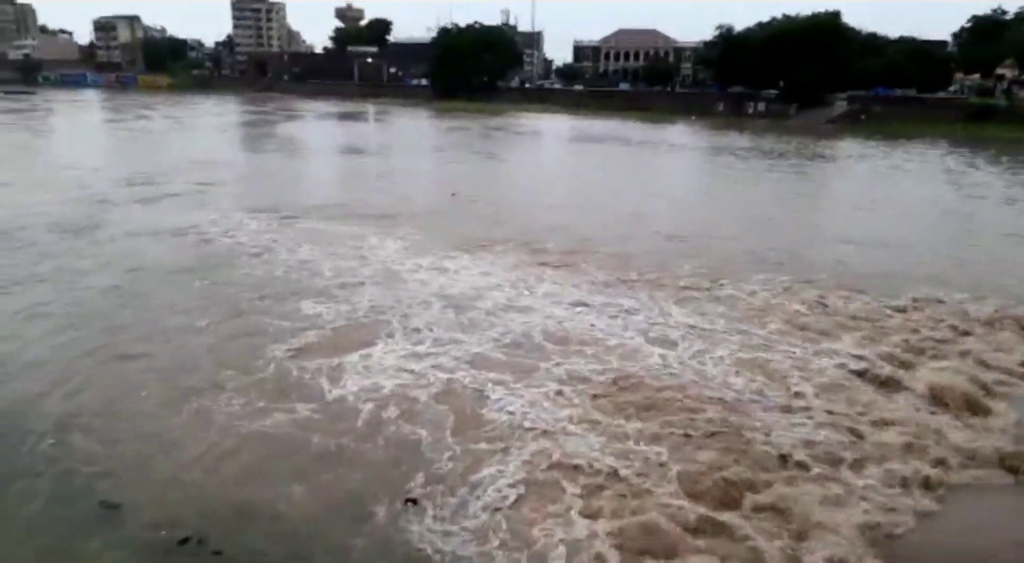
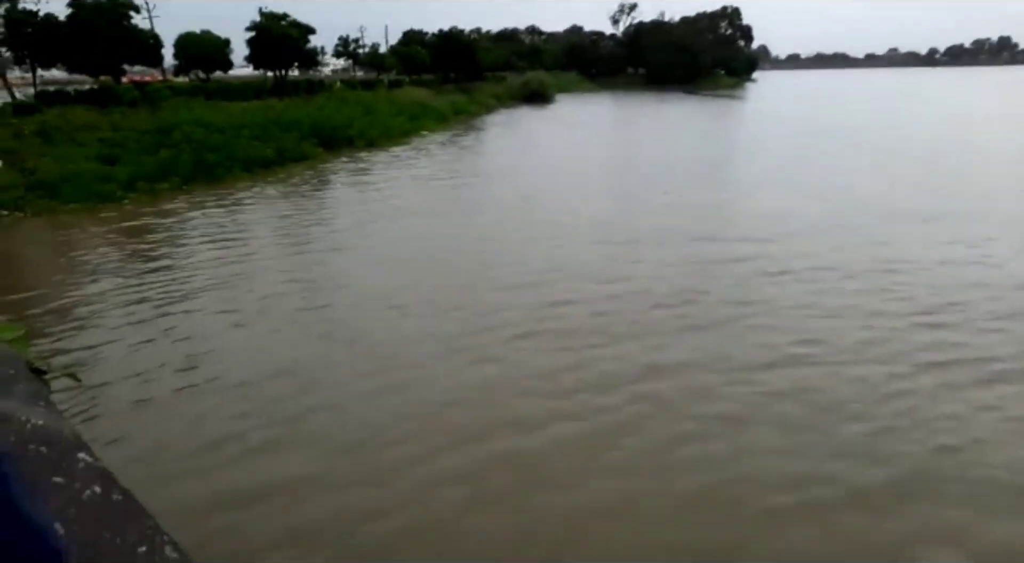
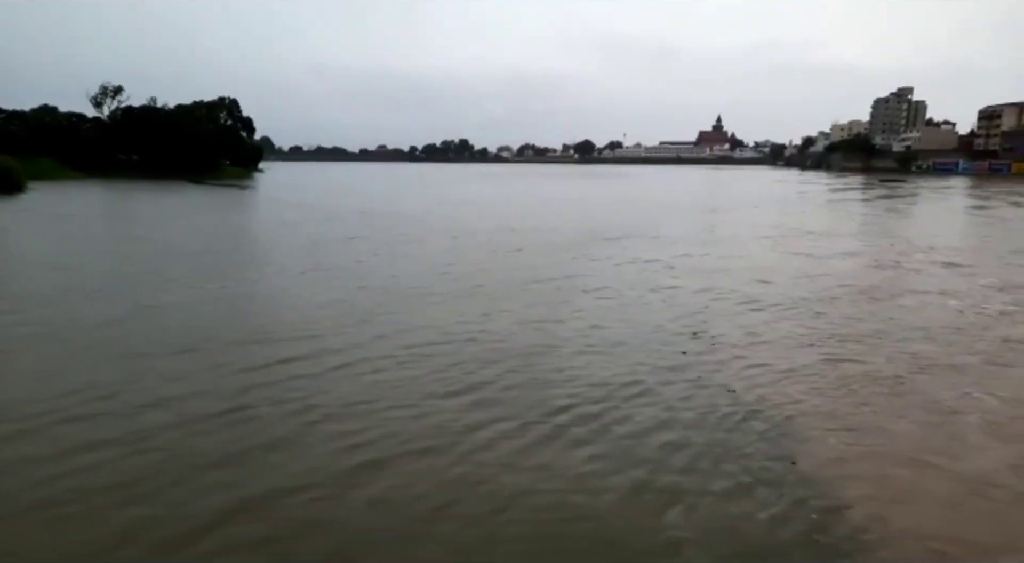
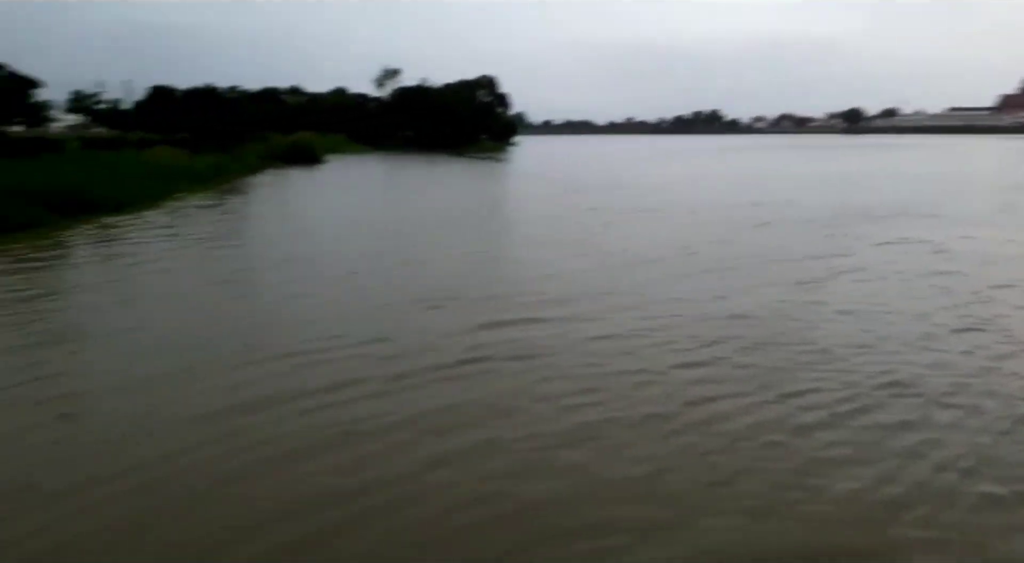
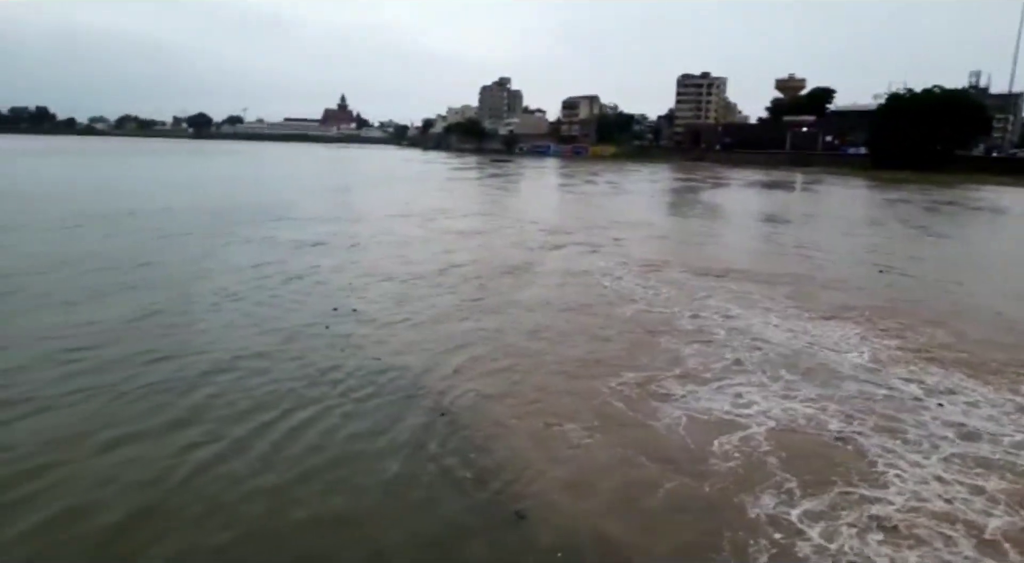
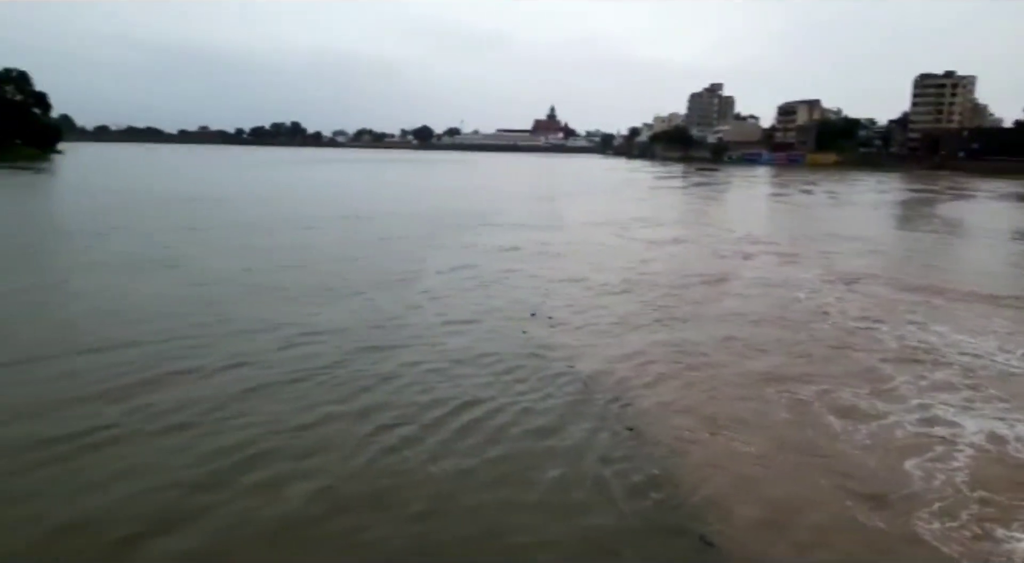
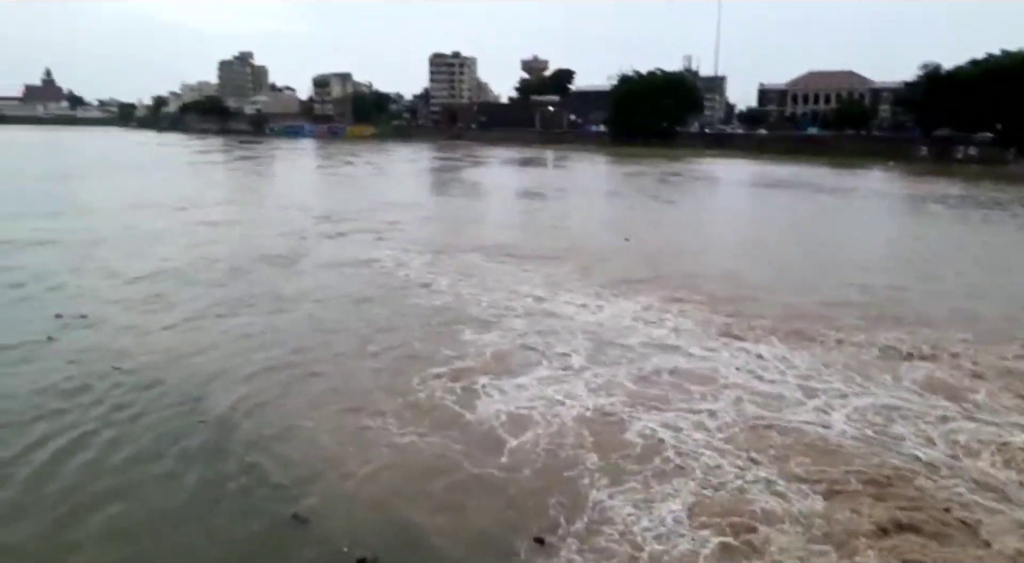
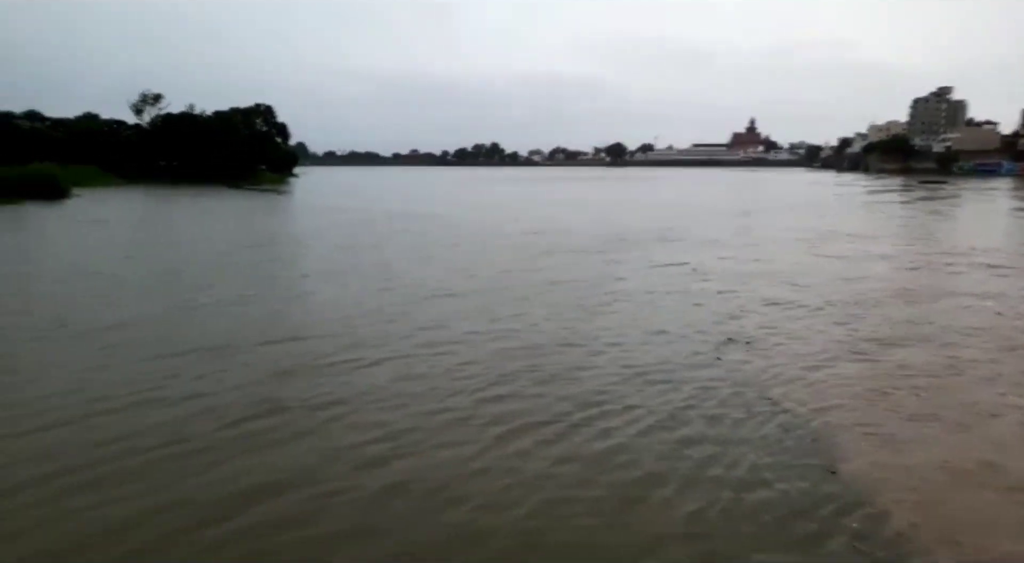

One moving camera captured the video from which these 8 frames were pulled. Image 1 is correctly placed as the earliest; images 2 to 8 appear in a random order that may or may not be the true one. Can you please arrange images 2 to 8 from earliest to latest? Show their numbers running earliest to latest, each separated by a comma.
7, 5, 6, 3, 8, 4, 2
